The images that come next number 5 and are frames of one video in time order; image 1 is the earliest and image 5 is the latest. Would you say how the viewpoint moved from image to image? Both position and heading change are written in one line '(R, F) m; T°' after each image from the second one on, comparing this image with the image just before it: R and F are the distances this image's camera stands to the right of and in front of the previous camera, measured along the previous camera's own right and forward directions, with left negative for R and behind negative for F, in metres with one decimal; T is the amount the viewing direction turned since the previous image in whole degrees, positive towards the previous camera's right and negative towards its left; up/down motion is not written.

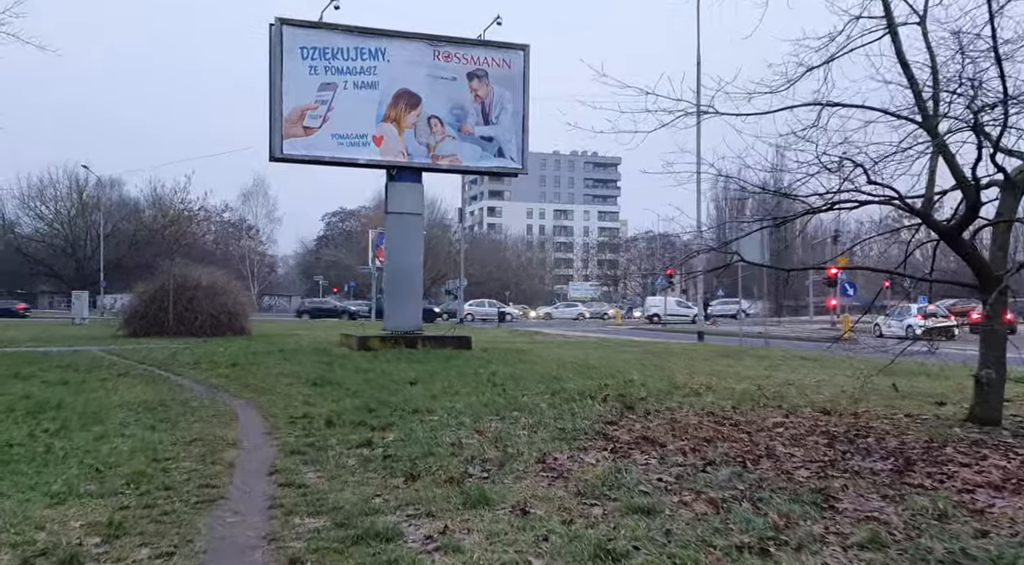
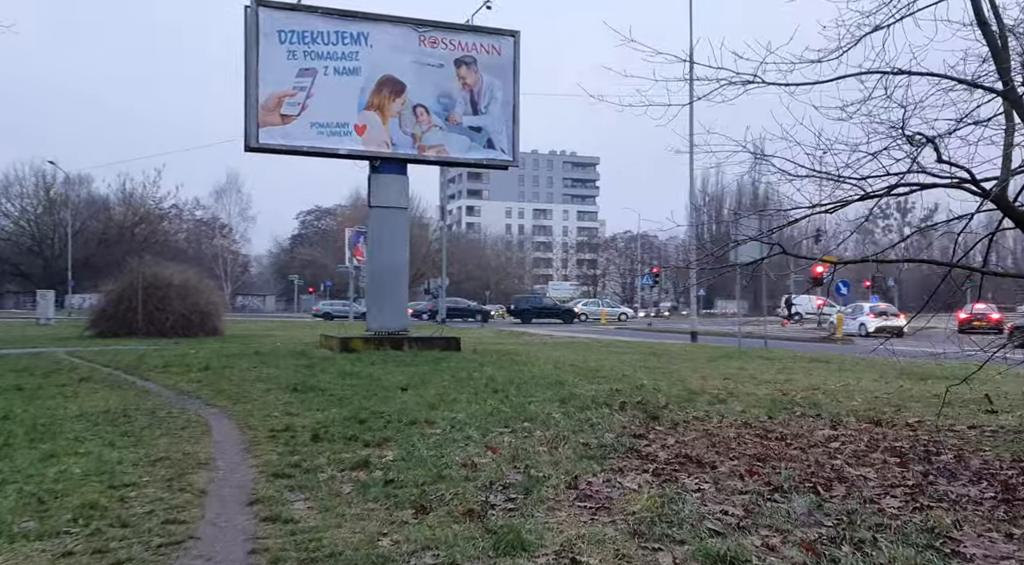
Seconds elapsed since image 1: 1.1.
(-0.4, +1.1) m; +2°
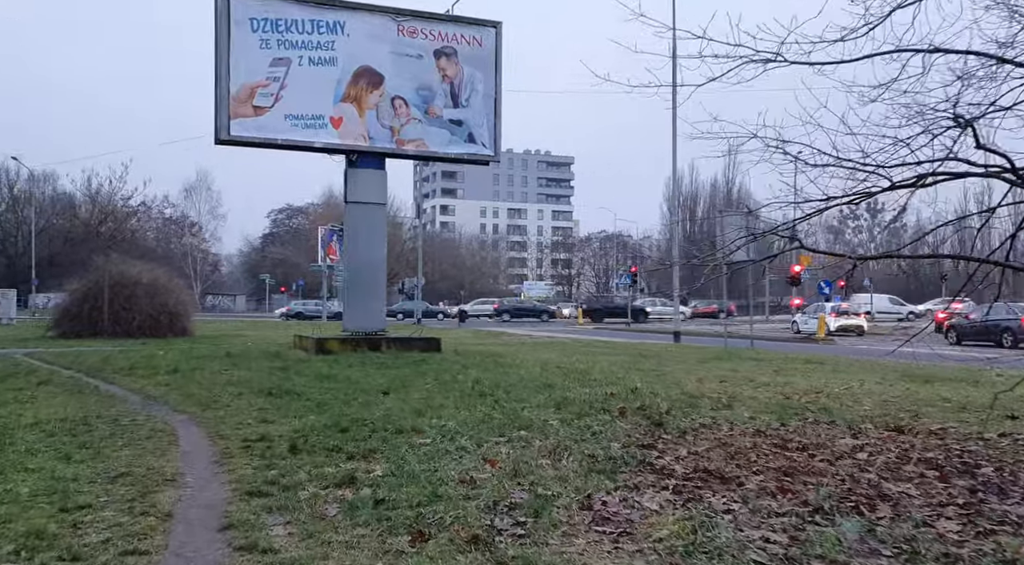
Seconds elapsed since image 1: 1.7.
(-0.2, +0.7) m; +2°
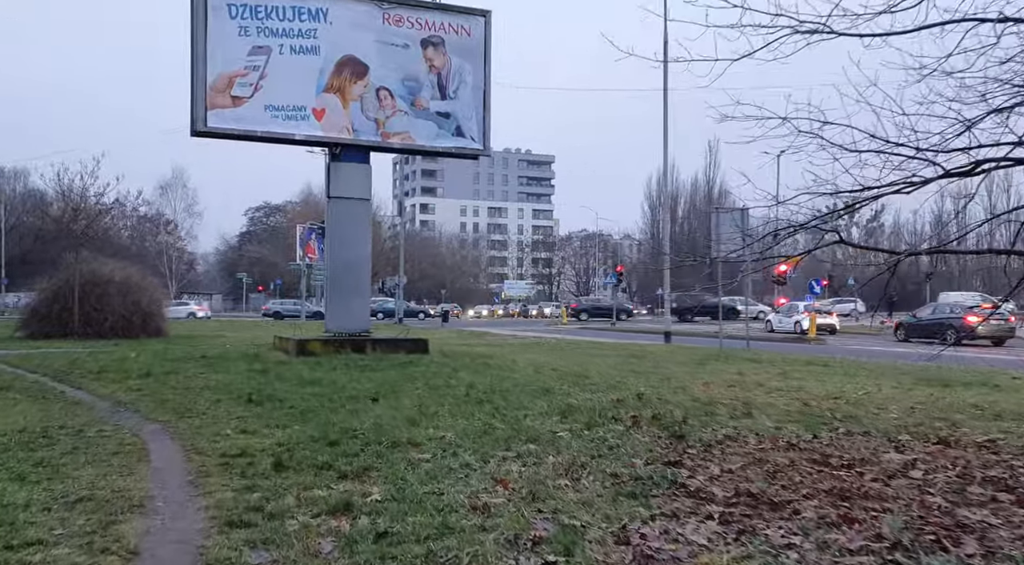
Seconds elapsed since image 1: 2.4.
(-0.3, +0.8) m; +1°
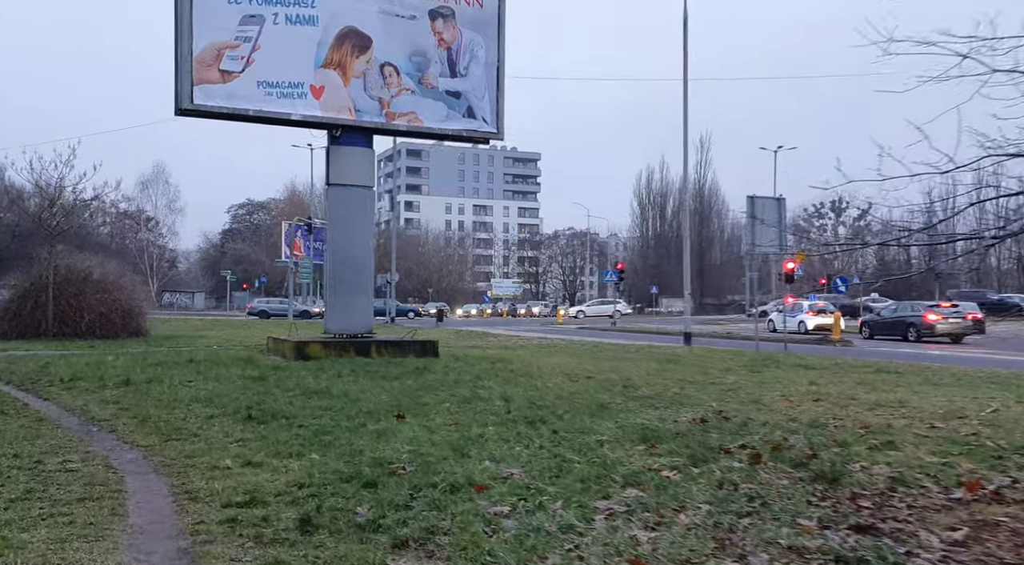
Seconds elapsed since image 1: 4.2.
(-0.8, +1.9) m; +1°
